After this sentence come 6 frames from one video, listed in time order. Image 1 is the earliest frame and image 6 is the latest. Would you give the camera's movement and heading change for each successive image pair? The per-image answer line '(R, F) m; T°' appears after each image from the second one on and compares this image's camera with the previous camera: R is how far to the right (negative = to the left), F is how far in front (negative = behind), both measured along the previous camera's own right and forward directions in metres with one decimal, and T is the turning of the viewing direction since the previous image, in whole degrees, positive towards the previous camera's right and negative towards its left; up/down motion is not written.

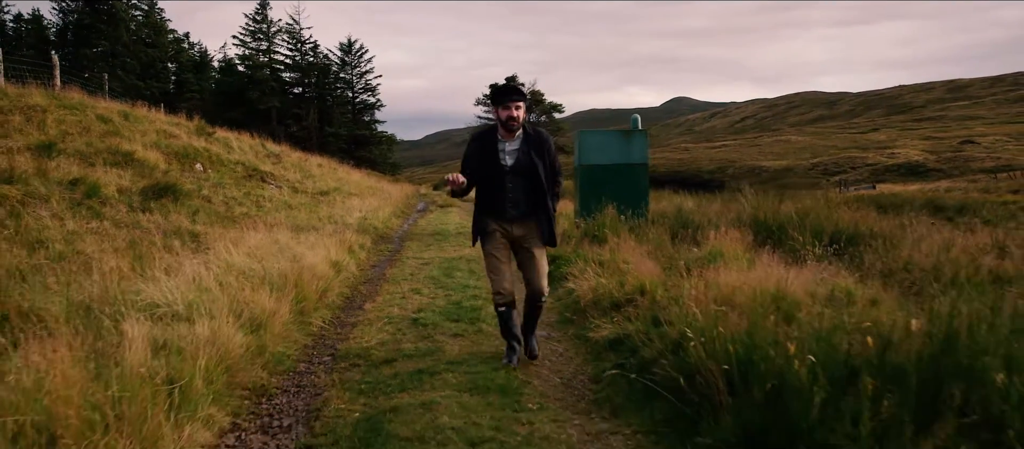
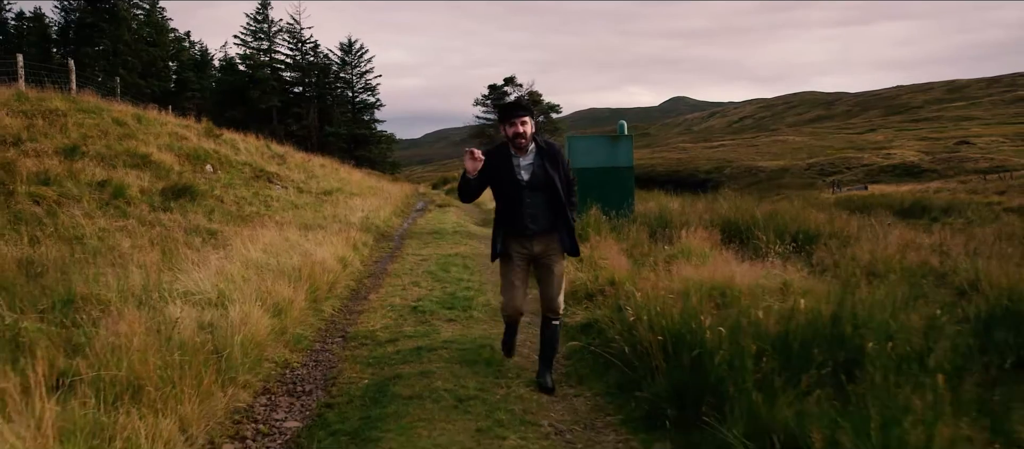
(+0.1, -0.8) m; 0°
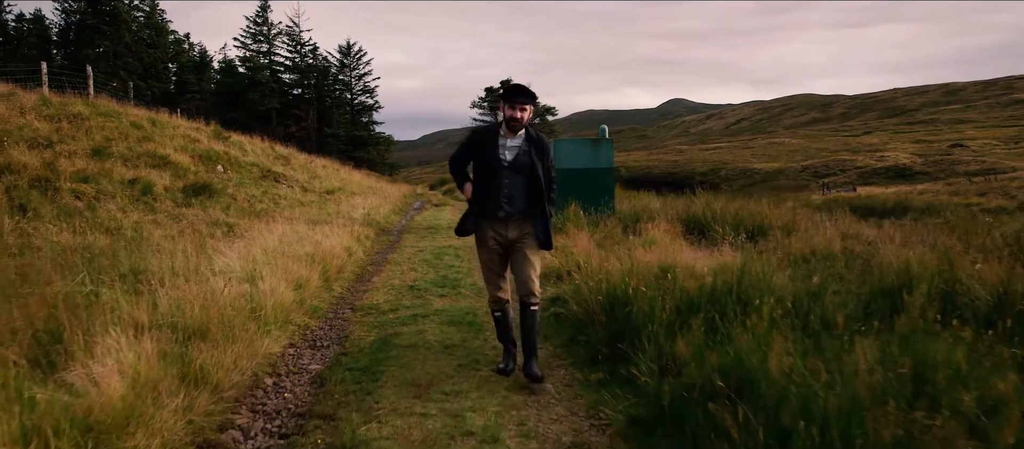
(+0.2, -1.1) m; 0°
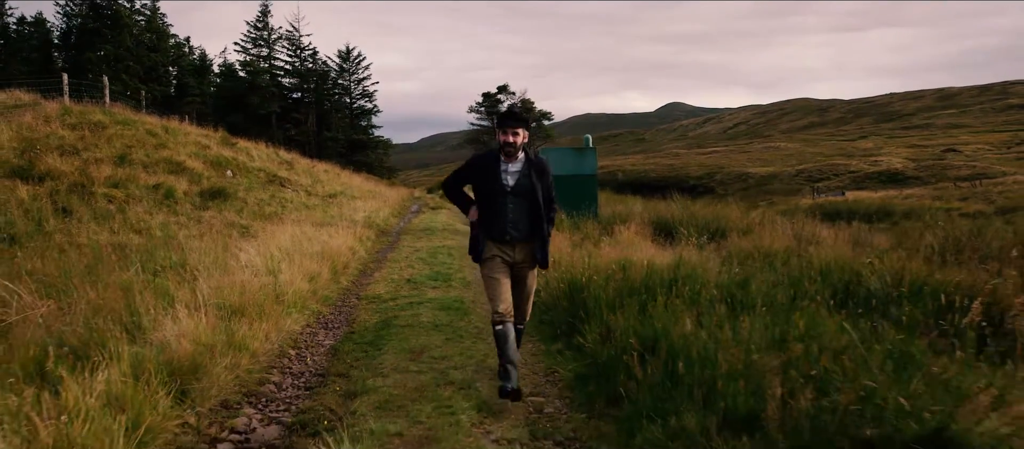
(+0.2, -1.1) m; 0°
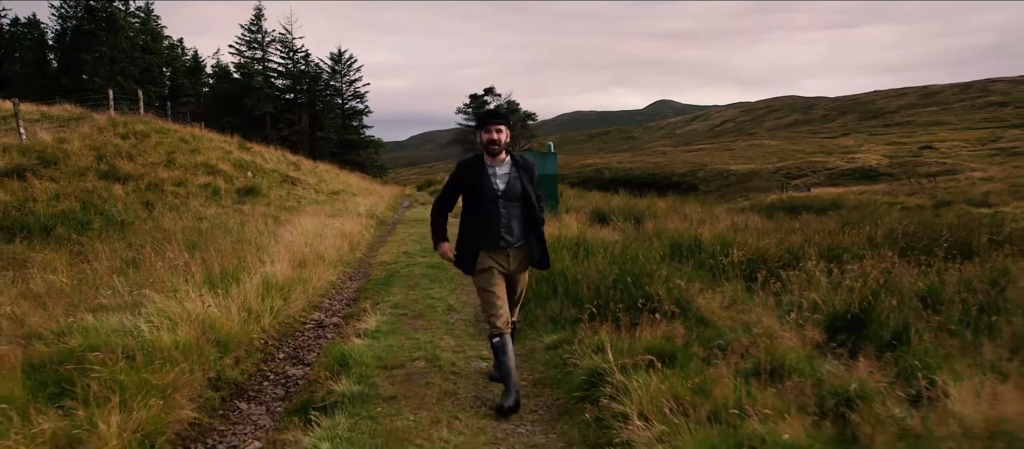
(+0.4, -3.2) m; +1°
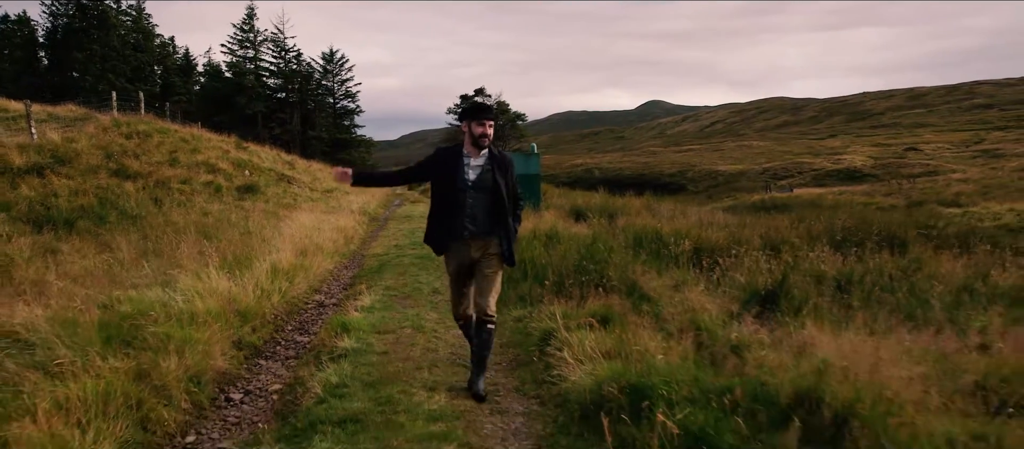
(+0.2, -1.0) m; +1°
